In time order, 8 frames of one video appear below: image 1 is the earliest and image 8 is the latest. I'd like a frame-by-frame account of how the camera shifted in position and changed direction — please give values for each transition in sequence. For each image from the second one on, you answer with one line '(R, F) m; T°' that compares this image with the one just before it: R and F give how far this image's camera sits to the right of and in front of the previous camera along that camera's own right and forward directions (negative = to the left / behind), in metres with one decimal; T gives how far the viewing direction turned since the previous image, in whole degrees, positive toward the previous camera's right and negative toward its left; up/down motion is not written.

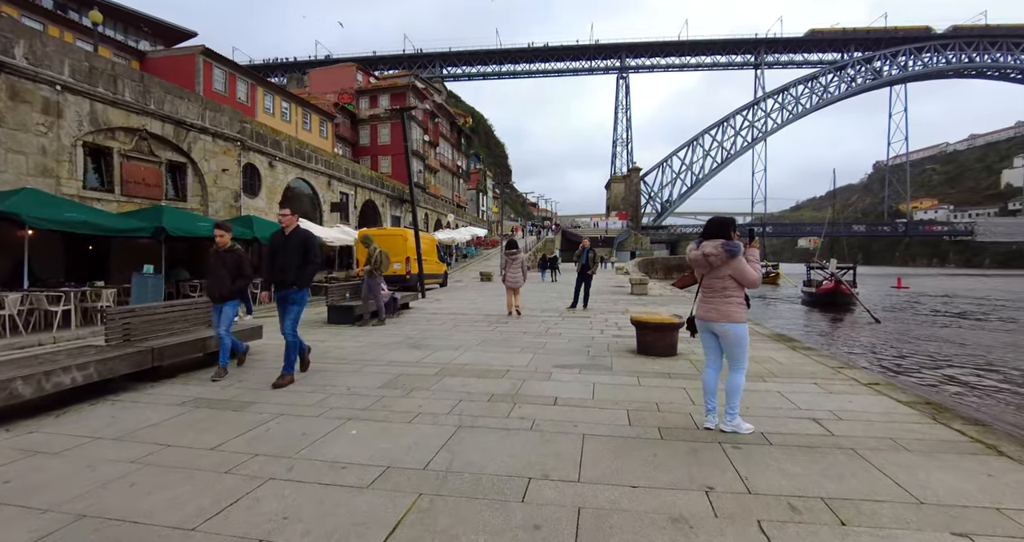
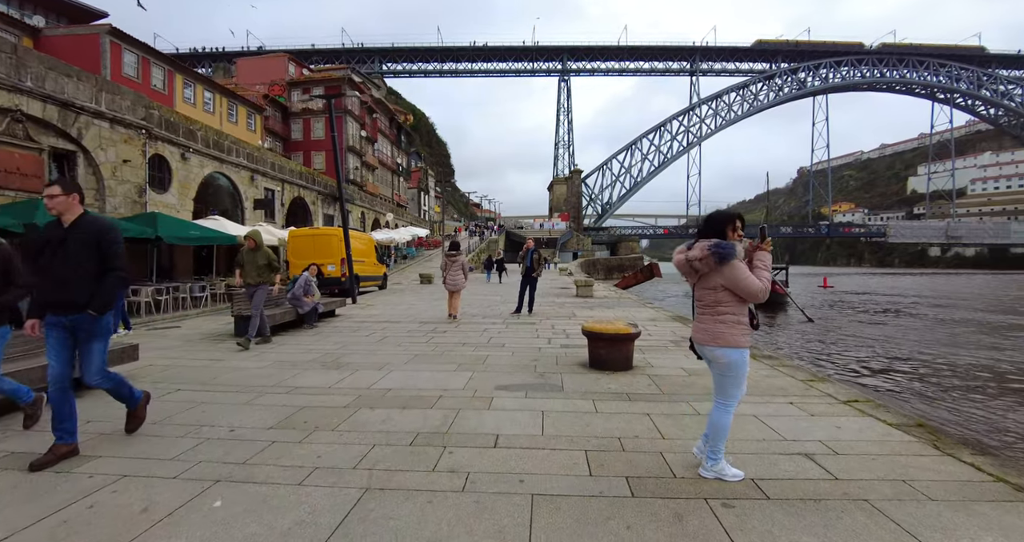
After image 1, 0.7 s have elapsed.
(+0.1, +0.7) m; +7°
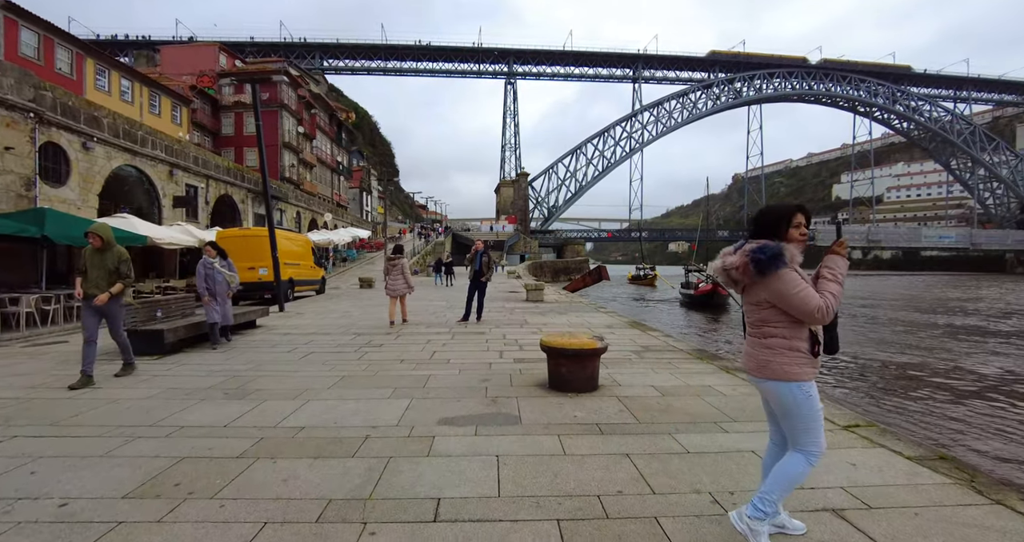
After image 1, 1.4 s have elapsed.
(0.0, +0.7) m; +6°
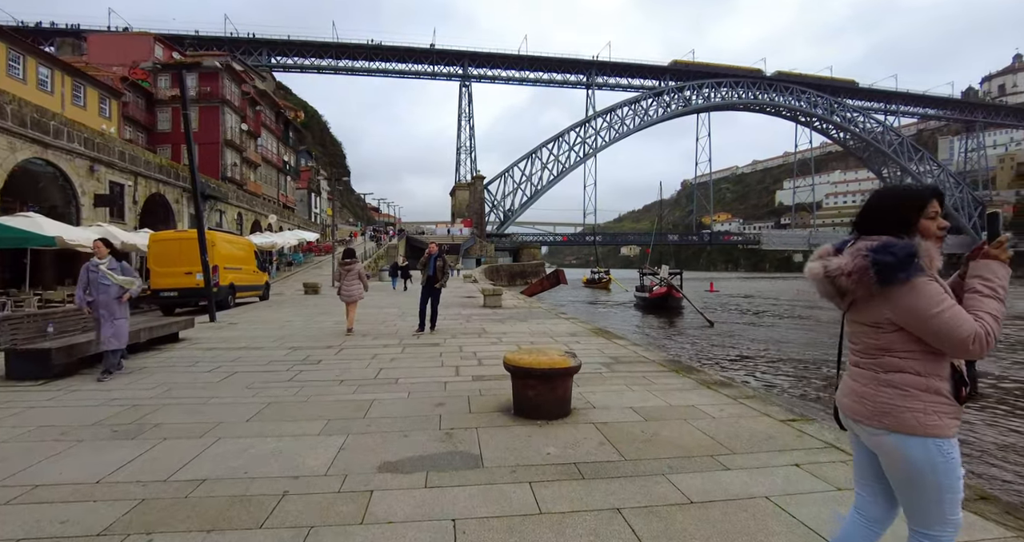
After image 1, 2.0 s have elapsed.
(0.0, +0.6) m; +5°
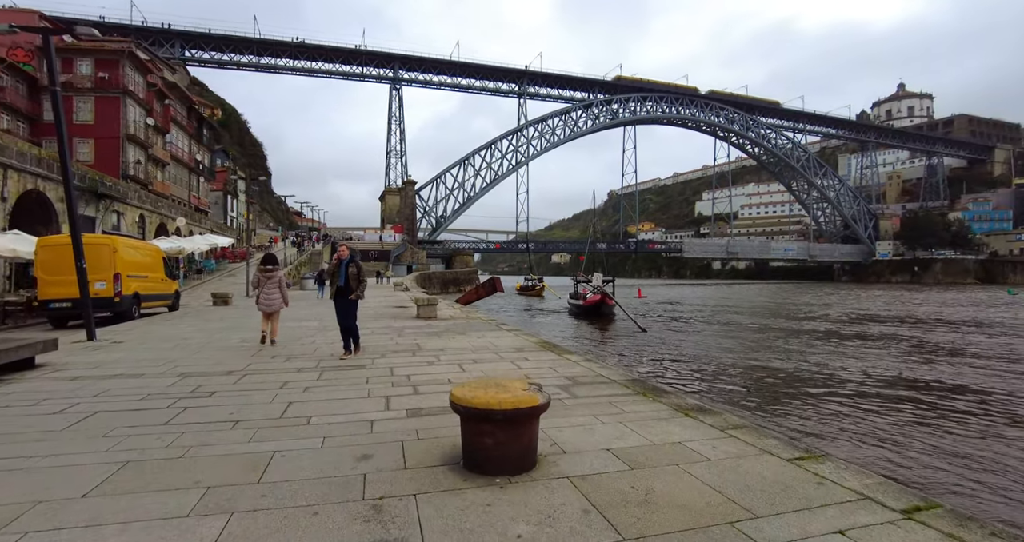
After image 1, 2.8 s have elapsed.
(-0.1, +0.7) m; +8°
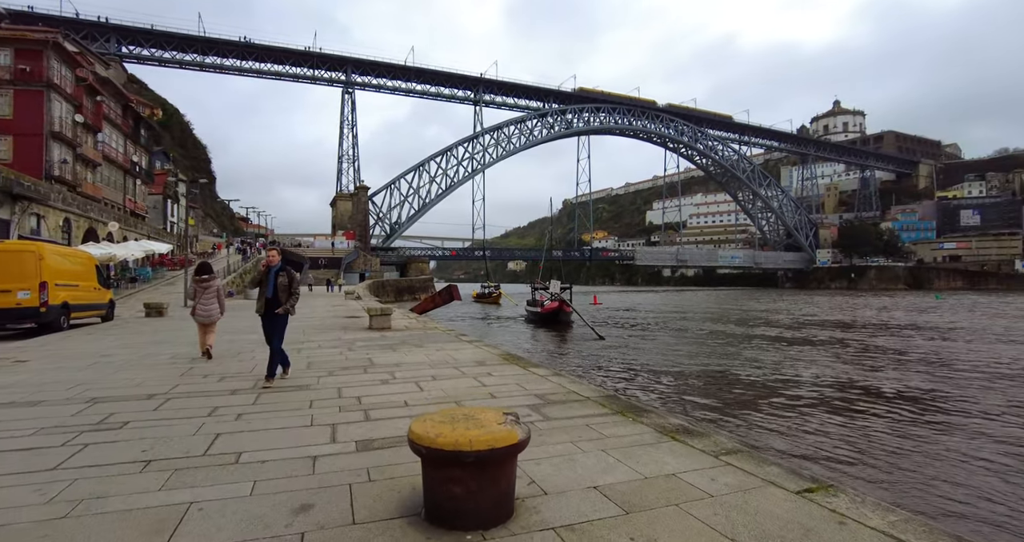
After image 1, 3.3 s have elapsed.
(-0.1, +0.4) m; +5°
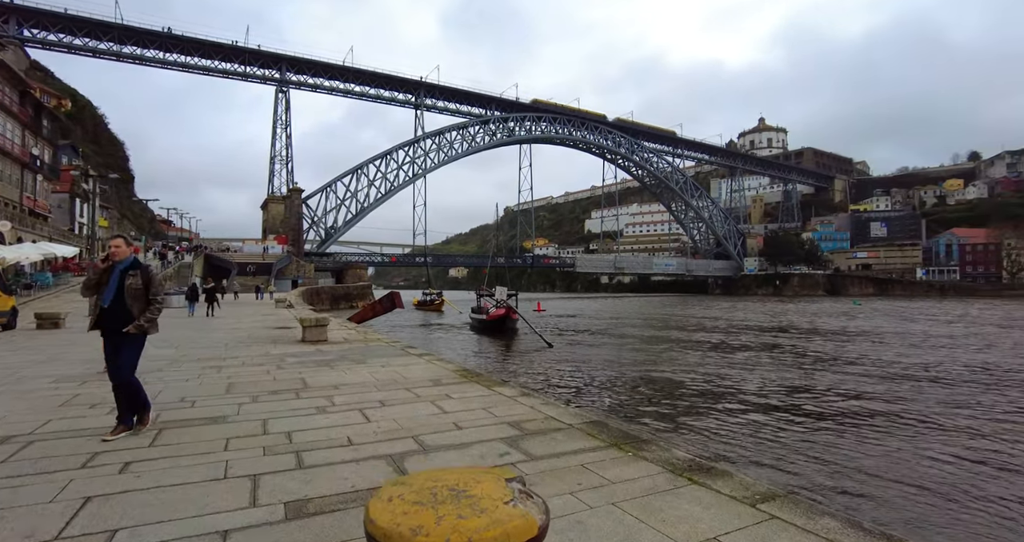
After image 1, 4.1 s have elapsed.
(-0.2, +0.7) m; +7°
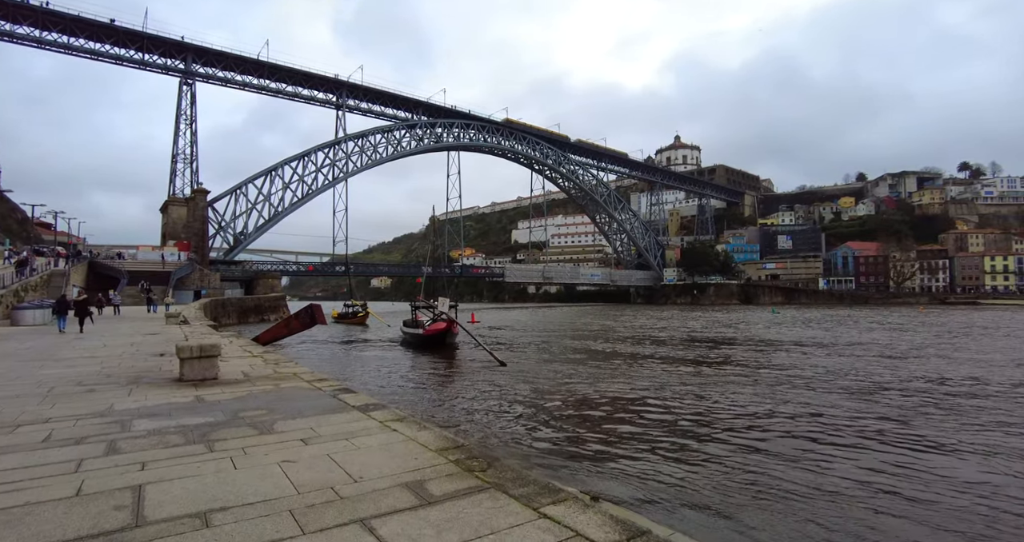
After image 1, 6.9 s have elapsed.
(-0.8, +2.6) m; +9°
